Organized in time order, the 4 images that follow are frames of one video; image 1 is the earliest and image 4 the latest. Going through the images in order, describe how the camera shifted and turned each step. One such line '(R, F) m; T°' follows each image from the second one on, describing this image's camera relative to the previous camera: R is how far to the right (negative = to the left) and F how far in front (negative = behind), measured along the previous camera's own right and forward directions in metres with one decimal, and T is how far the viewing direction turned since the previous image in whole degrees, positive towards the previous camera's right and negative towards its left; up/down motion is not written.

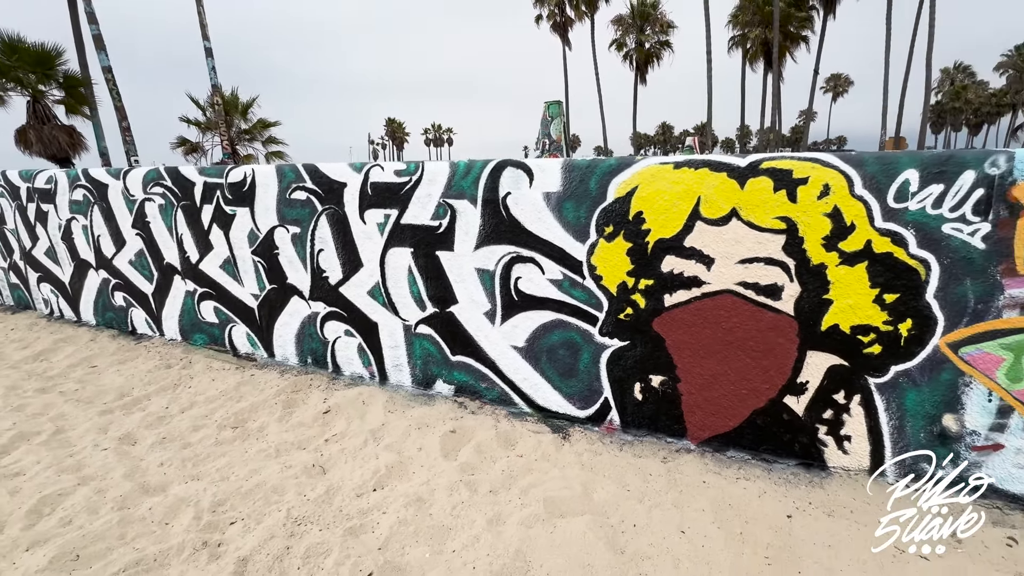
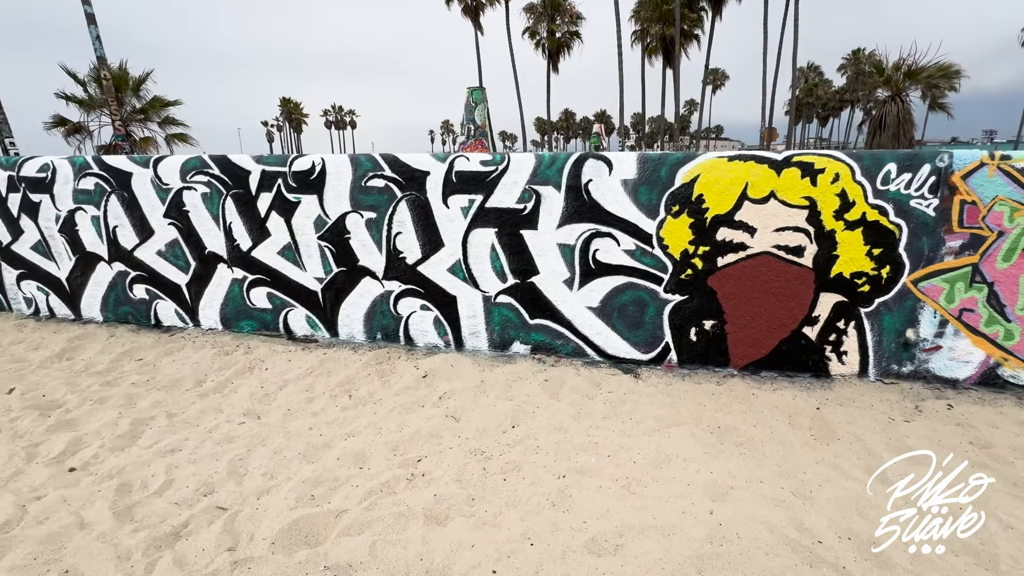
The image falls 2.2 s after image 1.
(-1.4, -0.5) m; +11°
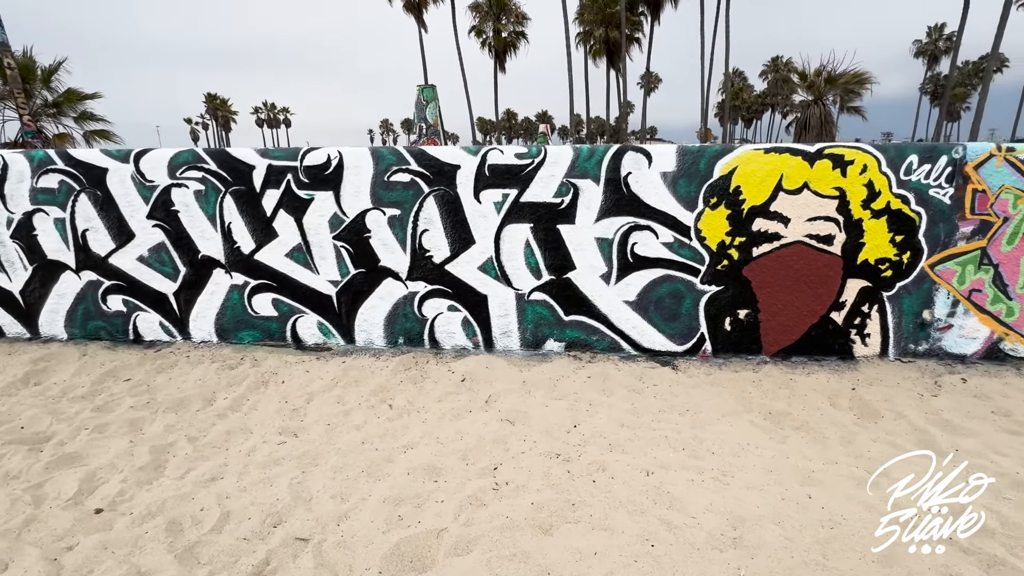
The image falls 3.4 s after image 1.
(-0.7, +0.2) m; +7°
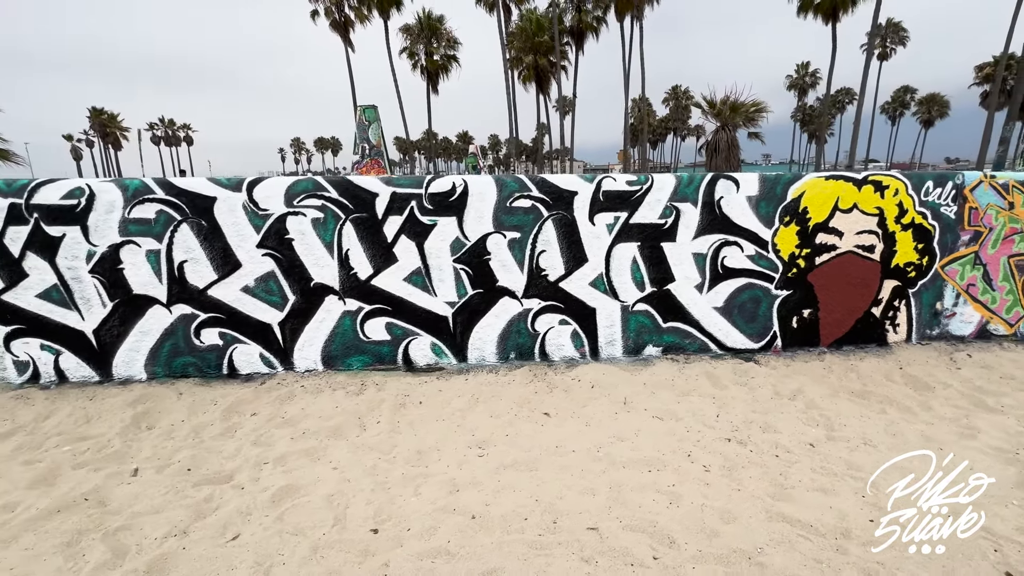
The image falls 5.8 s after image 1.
(-1.7, -0.2) m; +10°
